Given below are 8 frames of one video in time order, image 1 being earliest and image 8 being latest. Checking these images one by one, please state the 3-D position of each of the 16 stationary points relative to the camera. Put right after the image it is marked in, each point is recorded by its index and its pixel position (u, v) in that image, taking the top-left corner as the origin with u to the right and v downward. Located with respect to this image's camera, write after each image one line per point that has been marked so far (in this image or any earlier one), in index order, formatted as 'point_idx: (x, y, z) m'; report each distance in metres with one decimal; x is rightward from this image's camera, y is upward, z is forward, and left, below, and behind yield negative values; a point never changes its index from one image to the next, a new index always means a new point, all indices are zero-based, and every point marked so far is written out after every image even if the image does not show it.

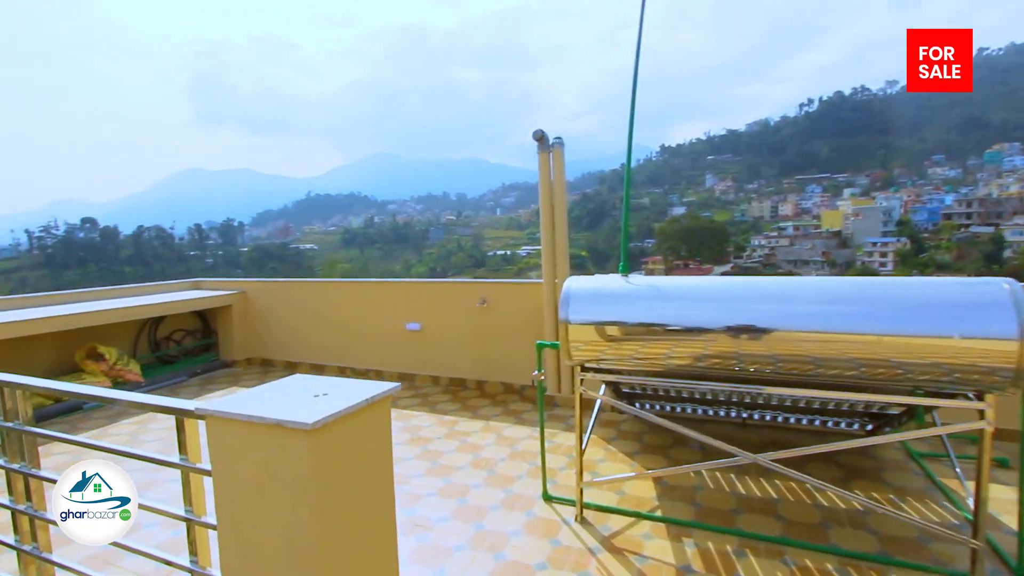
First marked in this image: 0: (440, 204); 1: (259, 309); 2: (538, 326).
0: (-1.8, +2.2, +14.6) m
1: (-2.6, -0.2, +5.5) m
2: (+0.2, -0.3, +4.2) m
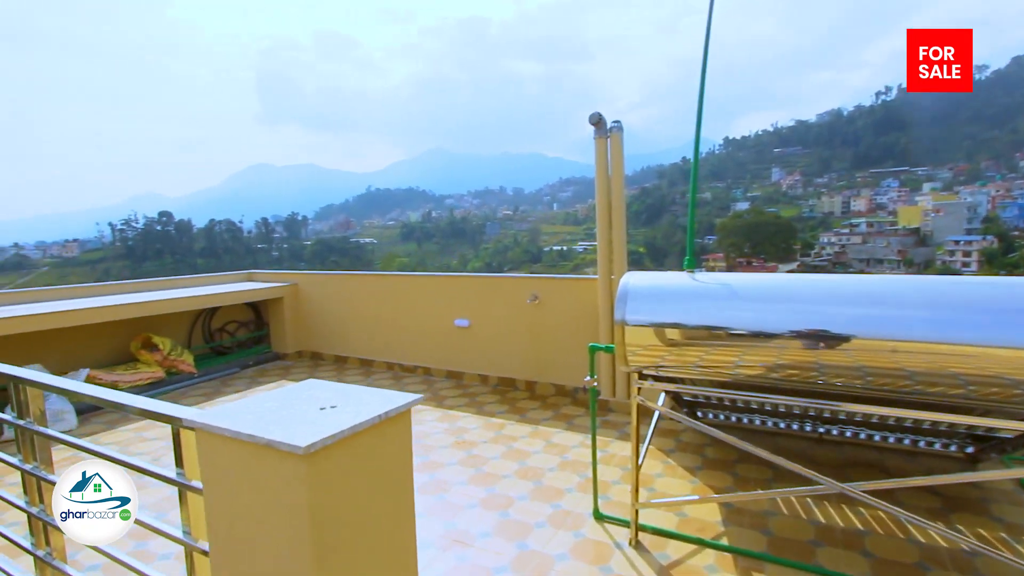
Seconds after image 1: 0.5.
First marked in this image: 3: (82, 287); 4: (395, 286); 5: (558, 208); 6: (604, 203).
0: (-0.4, +2.3, +14.5) m
1: (-2.0, -0.1, +5.6) m
2: (+0.6, -0.3, +4.0) m
3: (-3.9, 0.0, +4.9) m
4: (-1.1, 0.0, +5.0) m
5: (+0.9, +1.6, +11.2) m
6: (+0.6, +0.6, +3.7) m
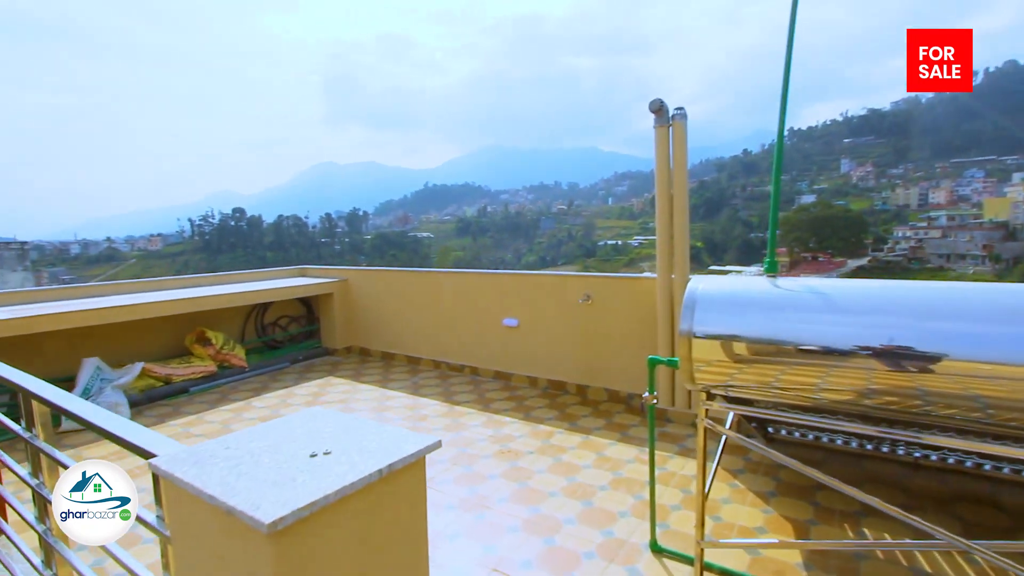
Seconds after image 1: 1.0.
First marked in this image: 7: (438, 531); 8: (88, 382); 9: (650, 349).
0: (+1.0, +2.4, +14.2) m
1: (-1.5, -0.1, +5.5) m
2: (+0.9, -0.3, +3.7) m
3: (-3.4, +0.1, +5.0) m
4: (-0.6, 0.0, +4.9) m
5: (+2.0, +1.7, +10.8) m
6: (+0.9, +0.6, +3.4) m
7: (-0.3, -1.0, +2.3) m
8: (-3.0, -0.7, +3.8) m
9: (+0.9, -0.4, +3.7) m
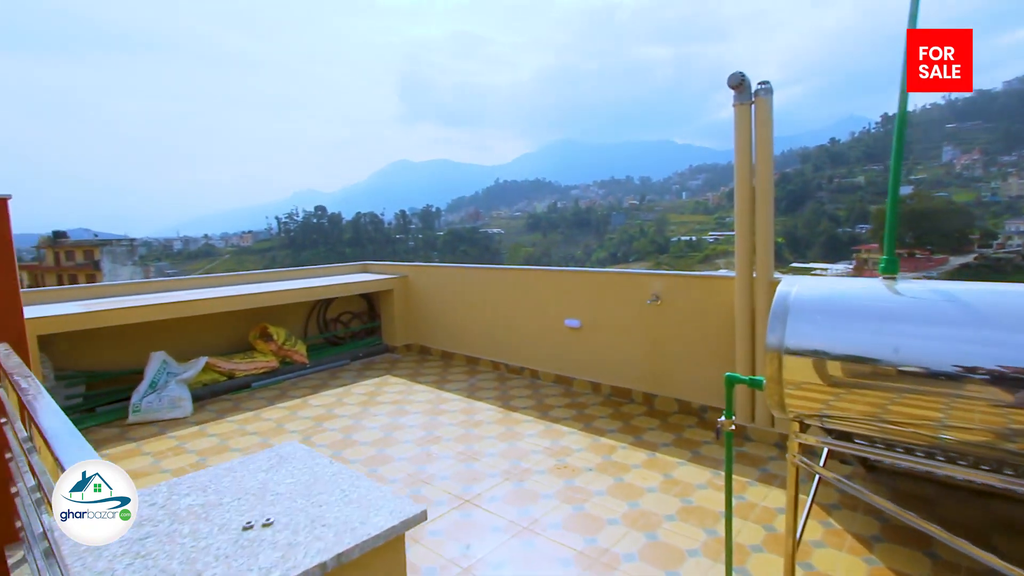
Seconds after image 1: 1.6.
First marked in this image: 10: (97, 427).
0: (+2.8, +2.5, +13.7) m
1: (-0.9, -0.1, +5.4) m
2: (+1.3, -0.3, +3.3) m
3: (-2.8, +0.1, +5.2) m
4: (-0.1, +0.1, +4.7) m
5: (+3.3, +1.7, +10.2) m
6: (+1.3, +0.6, +3.0) m
7: (-0.1, -1.0, +2.1) m
8: (-2.6, -0.6, +3.9) m
9: (+1.3, -0.4, +3.3) m
10: (-2.7, -0.9, +3.6) m
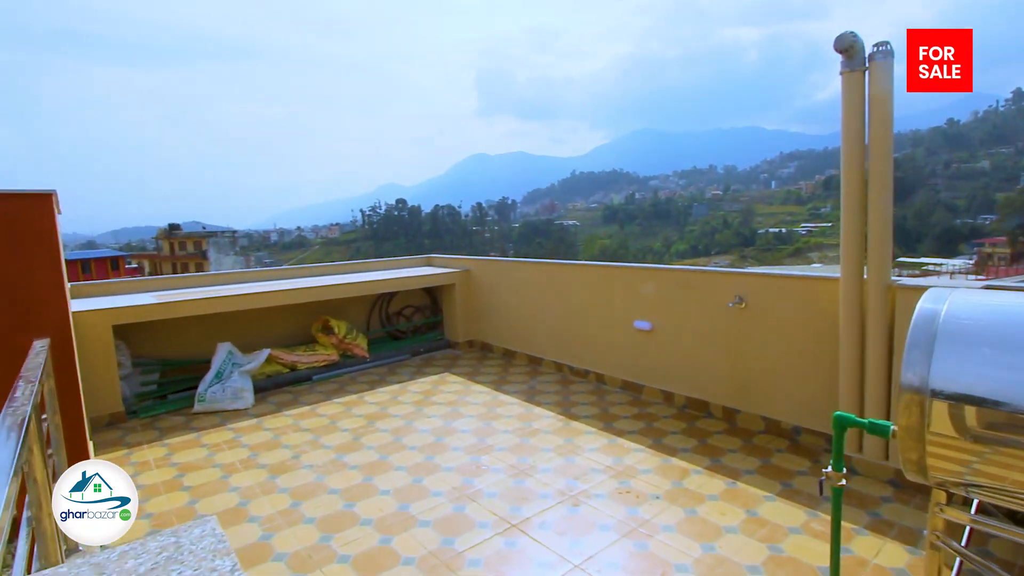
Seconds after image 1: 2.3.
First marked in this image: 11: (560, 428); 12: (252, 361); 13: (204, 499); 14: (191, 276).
0: (+4.5, +2.6, +12.9) m
1: (-0.3, 0.0, +5.2) m
2: (+1.6, -0.3, +2.8) m
3: (-2.2, +0.2, +5.2) m
4: (+0.4, +0.1, +4.3) m
5: (+4.5, +1.8, +9.4) m
6: (+1.6, +0.5, +2.5) m
7: (0.0, -1.0, +1.8) m
8: (-2.1, -0.6, +4.0) m
9: (+1.6, -0.4, +2.8) m
10: (-2.3, -0.9, +3.6) m
11: (+0.3, -0.8, +3.3) m
12: (-2.0, -0.5, +4.1) m
13: (-1.4, -1.0, +2.5) m
14: (-2.7, +0.1, +4.7) m
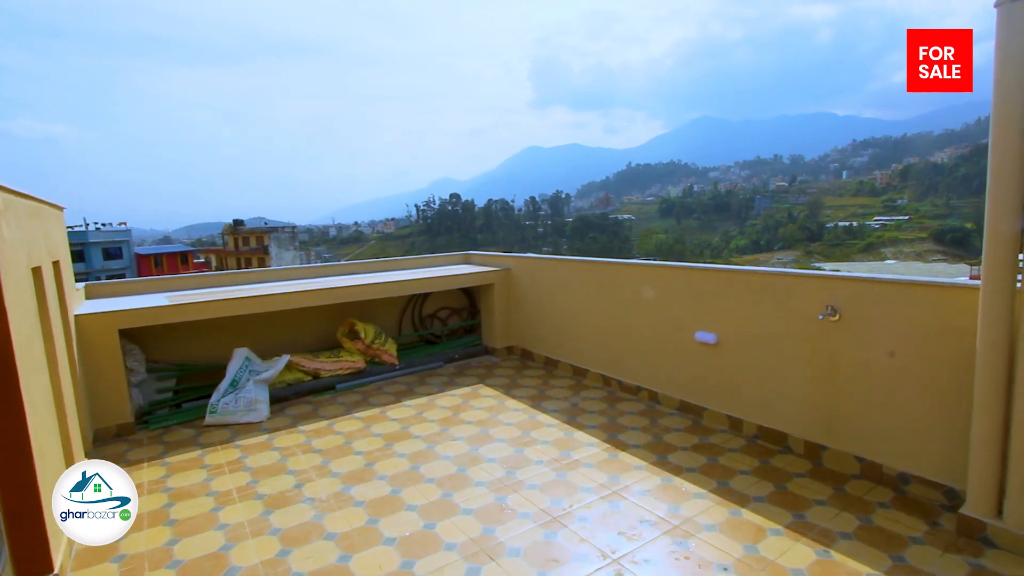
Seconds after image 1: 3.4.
0: (+5.6, +2.7, +11.9) m
1: (+0.1, 0.0, +4.7) m
2: (+1.7, -0.3, +2.2) m
3: (-1.8, +0.2, +5.0) m
4: (+0.7, +0.1, +3.8) m
5: (+5.3, +1.8, +8.4) m
6: (+1.7, +0.5, +1.9) m
7: (+0.1, -1.1, +1.3) m
8: (-1.9, -0.6, +3.7) m
9: (+1.8, -0.5, +2.2) m
10: (-2.1, -0.9, +3.4) m
11: (+0.5, -0.9, +2.8) m
12: (-1.7, -0.6, +3.8) m
13: (-1.3, -1.0, +2.2) m
14: (-2.4, +0.1, +4.4) m
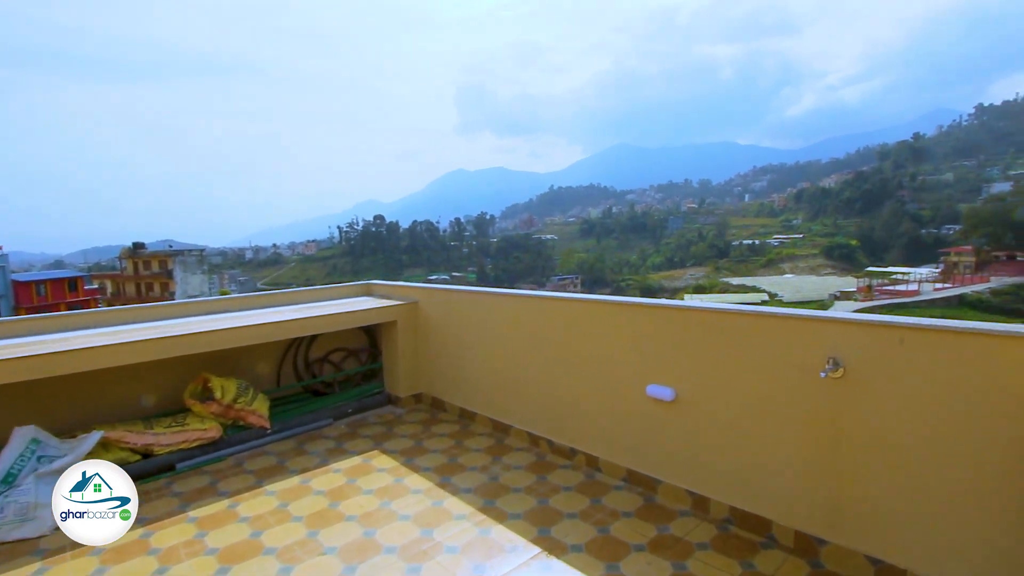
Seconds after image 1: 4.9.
0: (+3.9, +2.2, +11.8) m
1: (-0.5, -0.3, +3.9) m
2: (+1.4, -0.5, +1.6) m
3: (-2.5, -0.1, +3.9) m
4: (+0.2, -0.1, +3.1) m
5: (+4.1, +1.5, +8.3) m
6: (+1.4, +0.4, +1.3) m
7: (-0.1, -1.2, +0.5) m
8: (-2.4, -0.8, +2.6) m
9: (+1.4, -0.6, +1.6) m
10: (-2.6, -1.1, +2.3) m
11: (+0.1, -1.0, +2.0) m
12: (-2.2, -0.8, +2.7) m
13: (-1.6, -1.2, +1.2) m
14: (-3.0, -0.2, +3.3) m
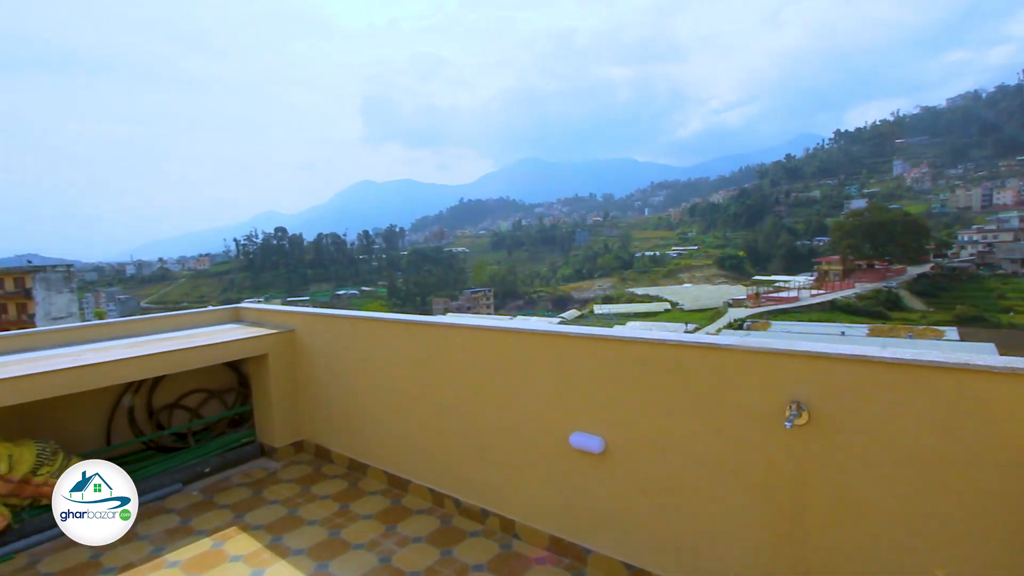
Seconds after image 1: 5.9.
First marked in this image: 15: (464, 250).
0: (+1.9, +1.9, +11.8) m
1: (-1.2, -0.4, +3.2) m
2: (+1.2, -0.5, +1.3) m
3: (-3.1, -0.3, +2.9) m
4: (-0.3, -0.3, +2.5) m
5: (+2.7, +1.3, +8.3) m
6: (+1.1, +0.3, +1.0) m
7: (-0.2, -1.3, -0.1) m
8: (-2.7, -1.0, +1.6) m
9: (+1.2, -0.7, +1.3) m
10: (-2.8, -1.3, +1.3) m
11: (-0.2, -1.1, +1.4) m
12: (-2.6, -1.0, +1.8) m
13: (-1.7, -1.3, +0.3) m
14: (-3.5, -0.4, +2.2) m
15: (-0.9, +0.7, +9.9) m
